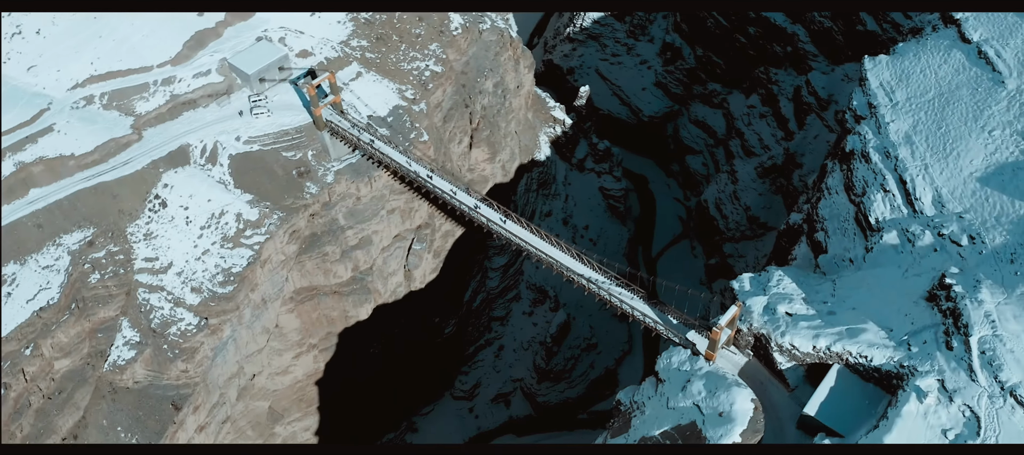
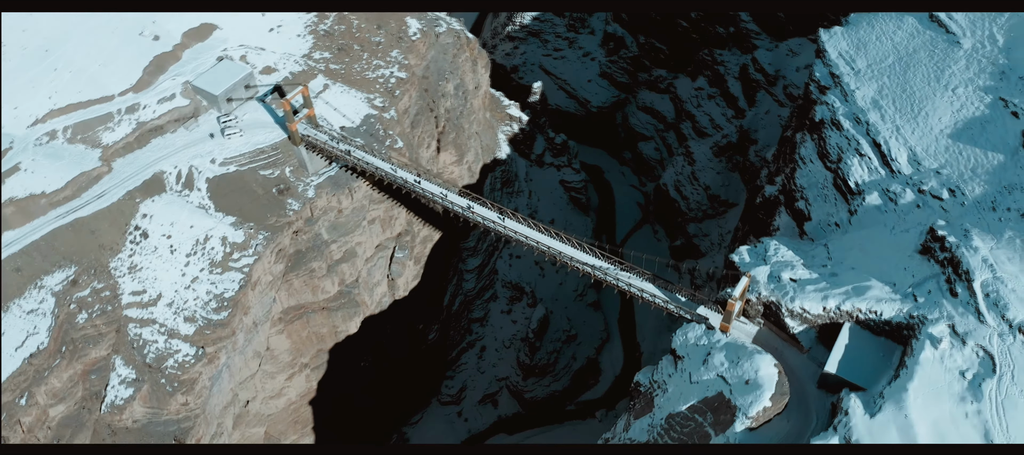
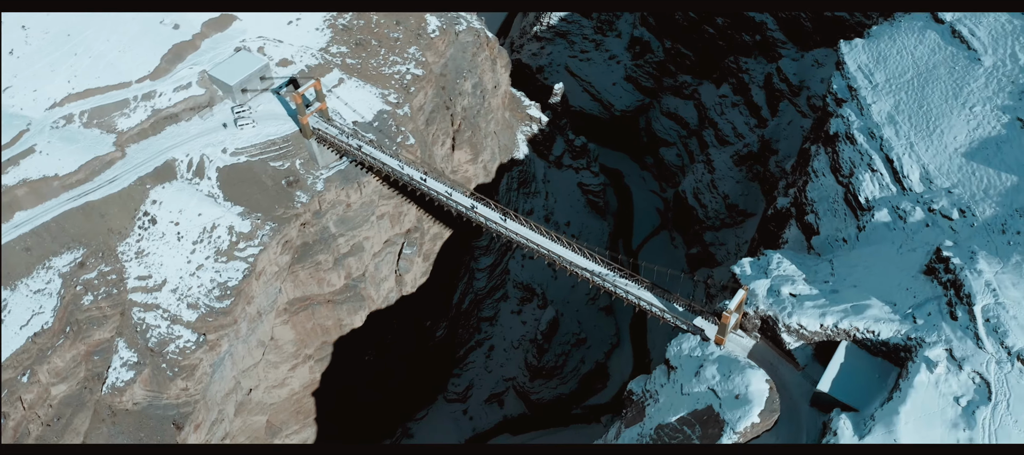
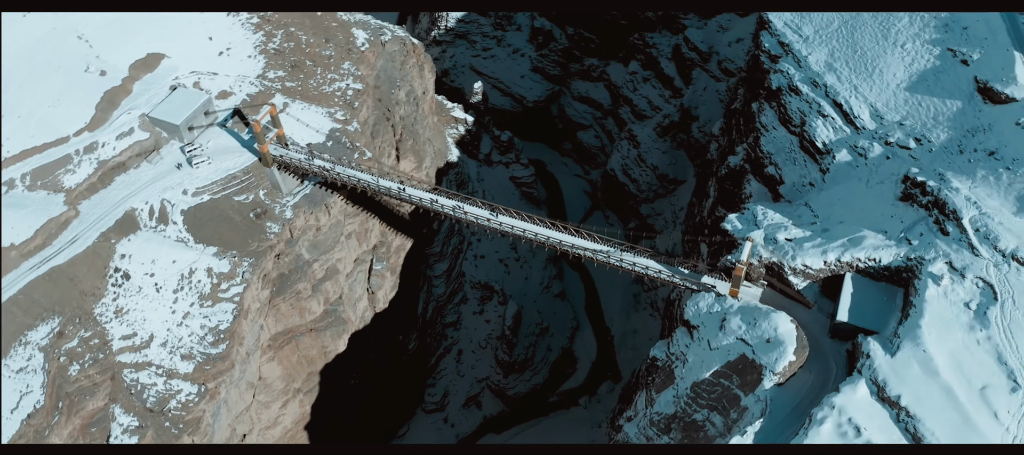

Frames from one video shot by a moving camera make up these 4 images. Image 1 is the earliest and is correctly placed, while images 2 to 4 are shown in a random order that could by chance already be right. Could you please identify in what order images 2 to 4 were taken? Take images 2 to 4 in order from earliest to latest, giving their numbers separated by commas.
3, 2, 4
